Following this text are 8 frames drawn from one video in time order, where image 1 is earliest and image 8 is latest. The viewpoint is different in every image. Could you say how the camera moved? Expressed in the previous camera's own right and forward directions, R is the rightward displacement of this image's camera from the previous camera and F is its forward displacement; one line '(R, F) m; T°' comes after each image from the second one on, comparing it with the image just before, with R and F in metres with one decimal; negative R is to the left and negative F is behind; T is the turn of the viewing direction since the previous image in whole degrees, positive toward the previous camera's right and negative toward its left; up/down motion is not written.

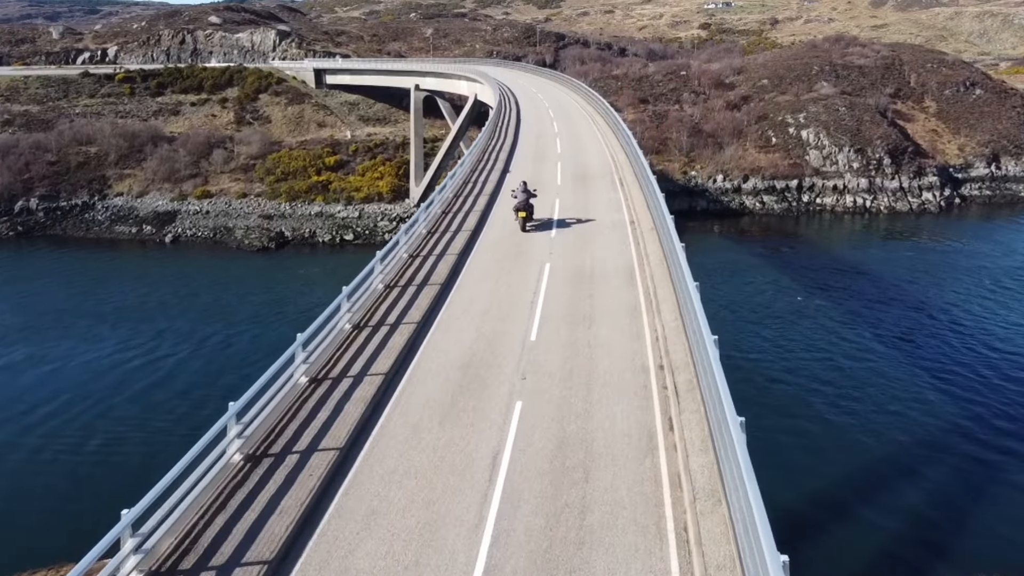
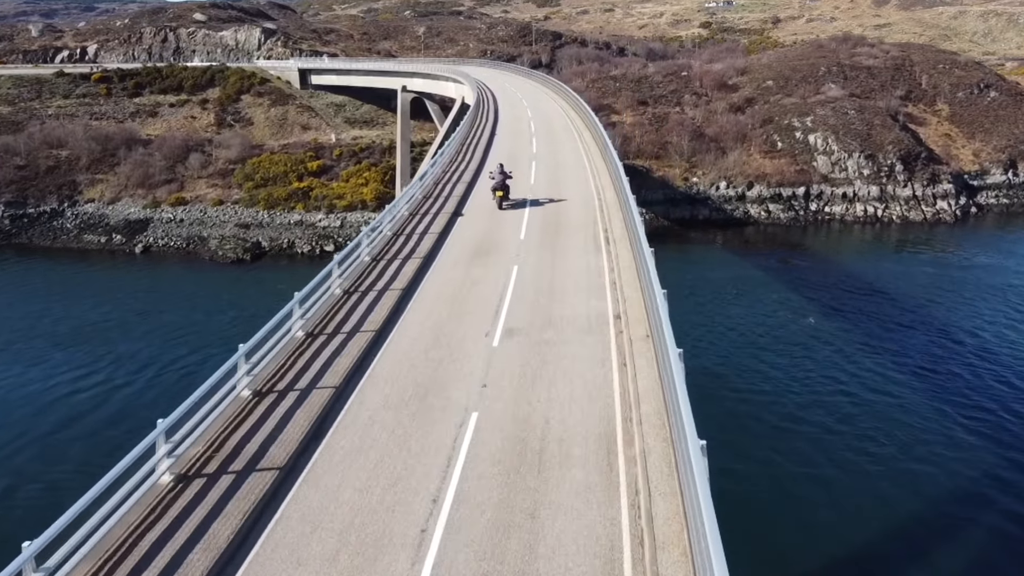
(+0.4, +2.3) m; 0°
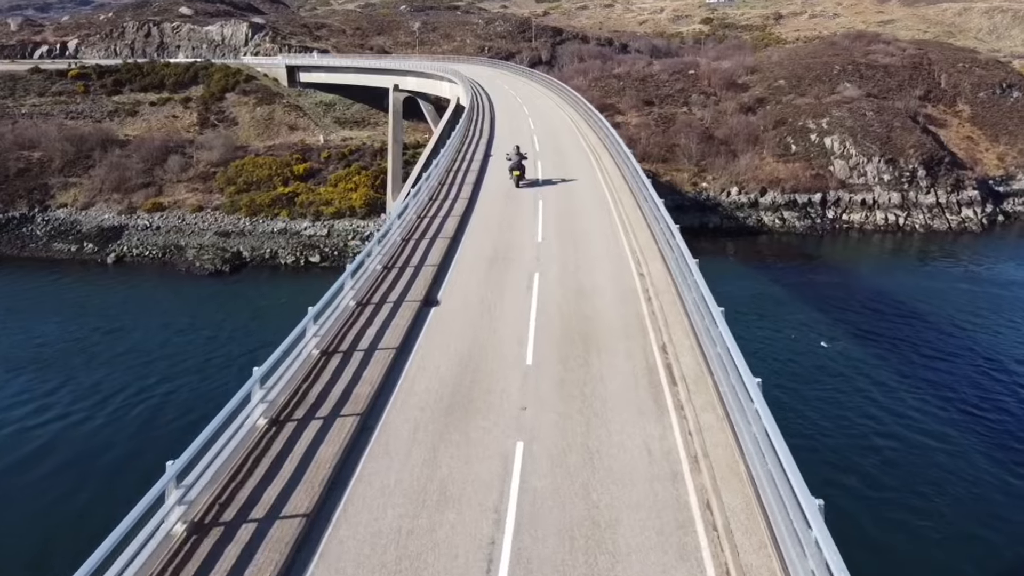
(0.0, +2.5) m; 0°
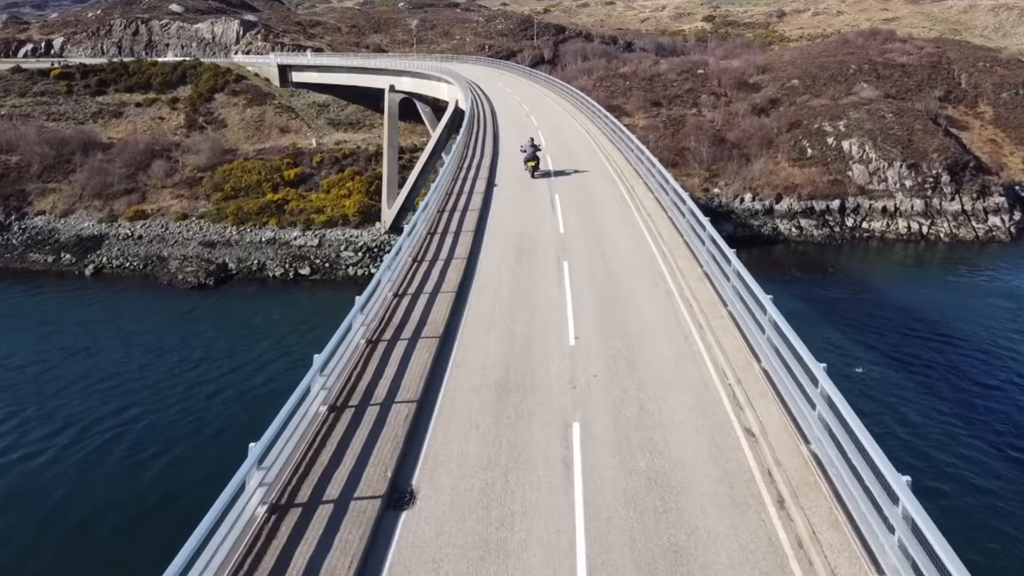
(-0.1, +2.0) m; 0°
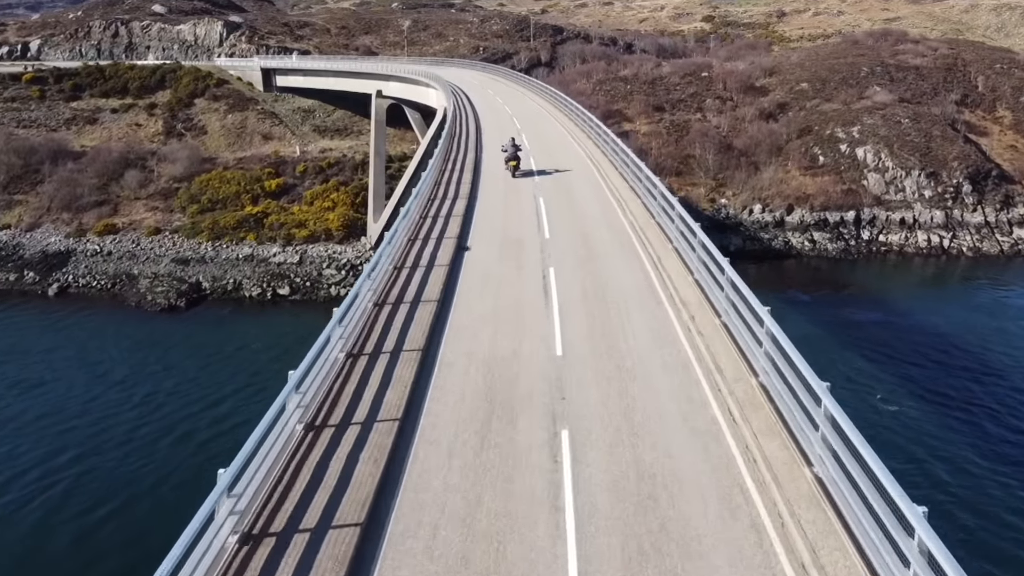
(+0.2, +2.2) m; 0°
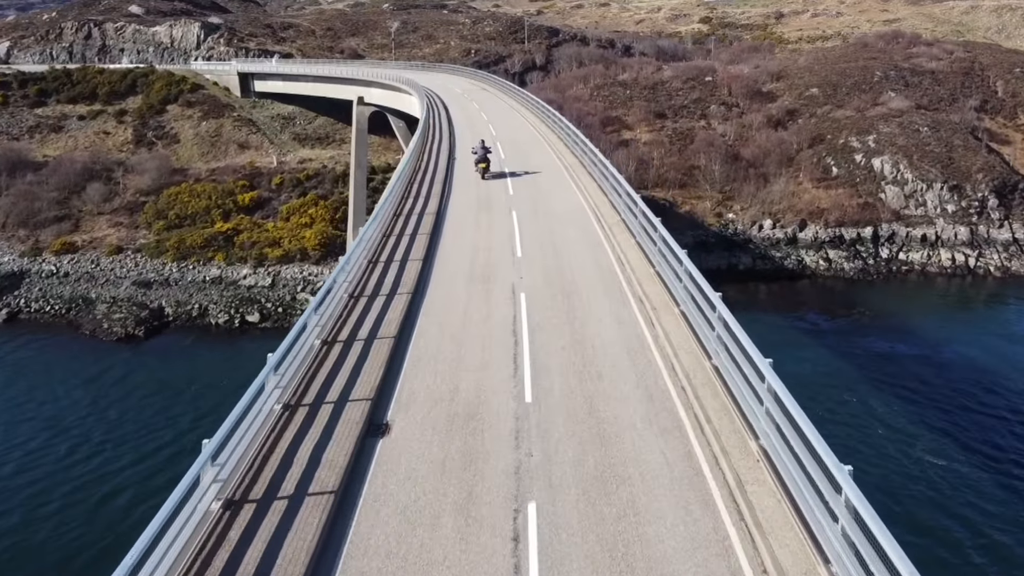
(+0.2, +2.6) m; 0°
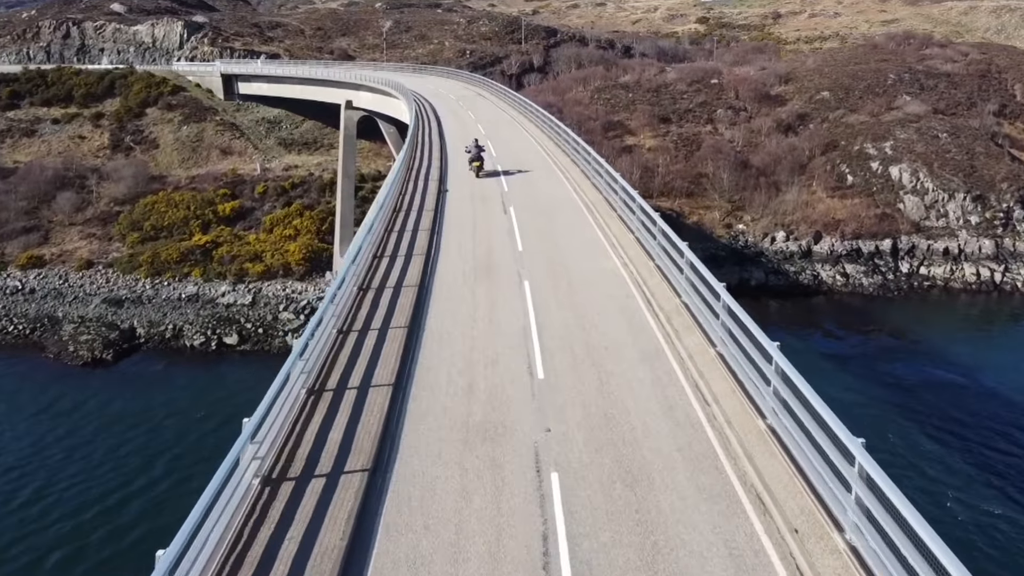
(-0.1, +2.0) m; 0°
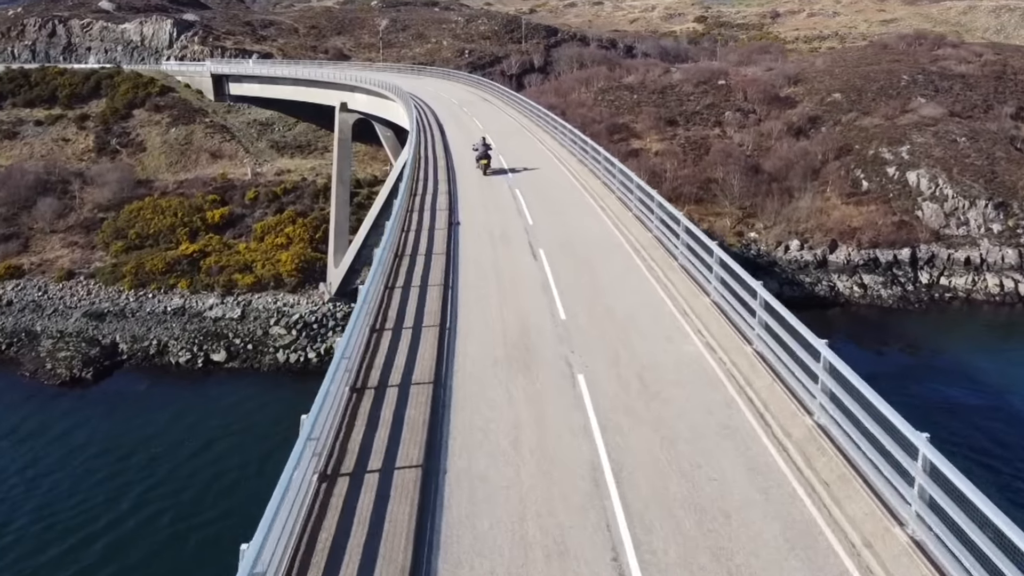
(-0.2, +1.4) m; 0°
